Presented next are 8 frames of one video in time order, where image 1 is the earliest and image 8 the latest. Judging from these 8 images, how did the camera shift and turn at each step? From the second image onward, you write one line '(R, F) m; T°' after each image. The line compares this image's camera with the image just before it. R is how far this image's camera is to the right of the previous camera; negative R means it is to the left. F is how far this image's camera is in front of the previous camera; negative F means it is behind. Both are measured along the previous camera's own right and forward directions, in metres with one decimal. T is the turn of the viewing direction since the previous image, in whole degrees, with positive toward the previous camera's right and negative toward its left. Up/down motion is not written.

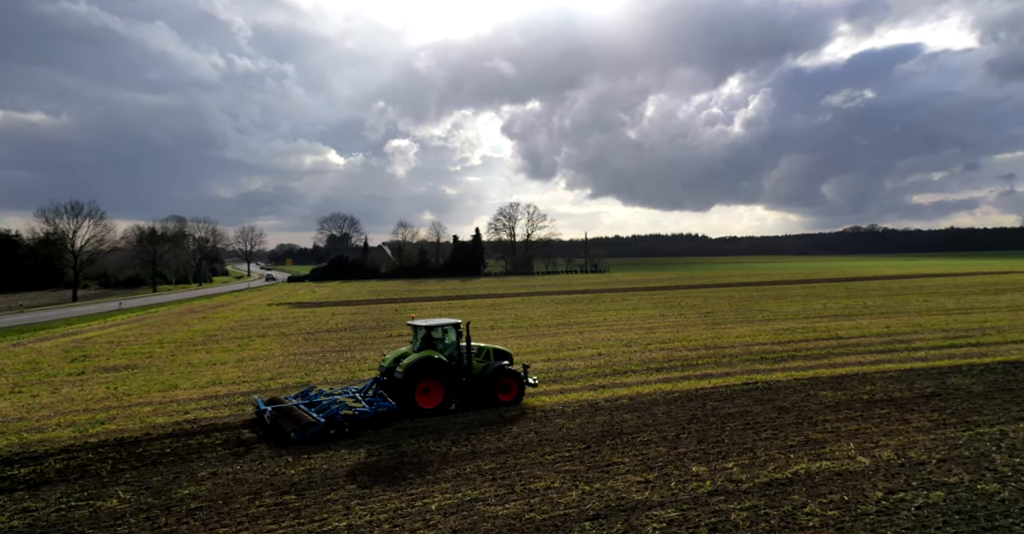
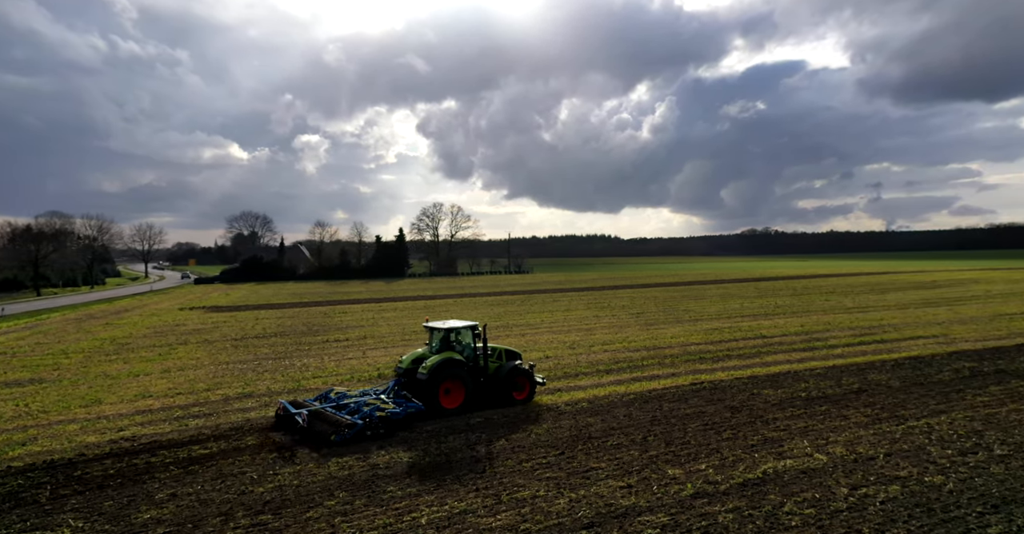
(-1.0, -0.1) m; +8°
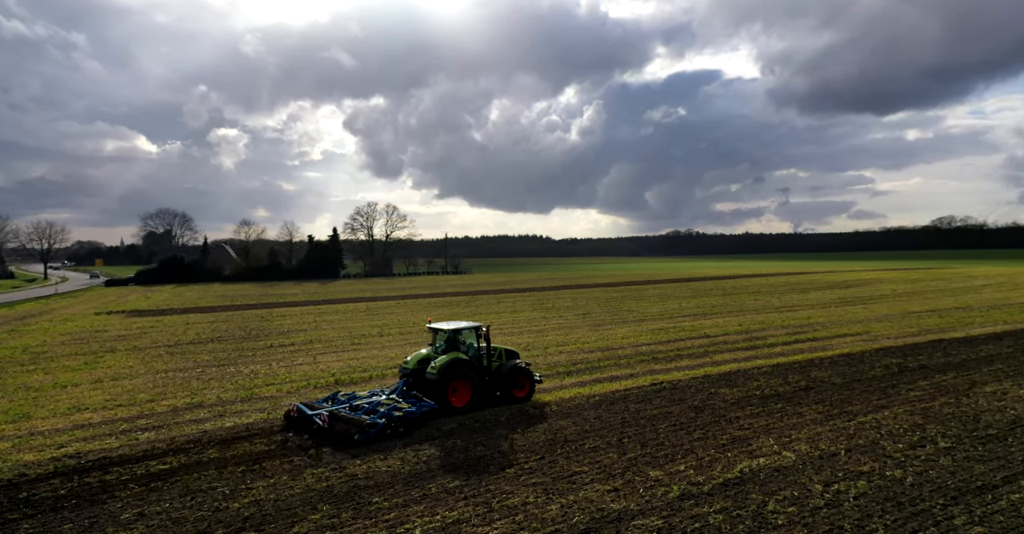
(-0.9, 0.0) m; +7°
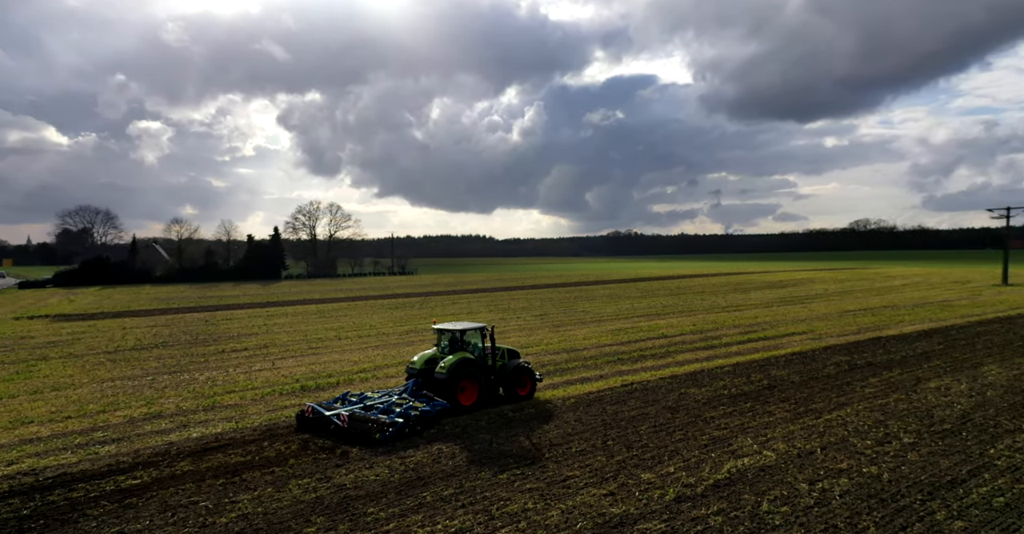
(-0.9, 0.0) m; +6°
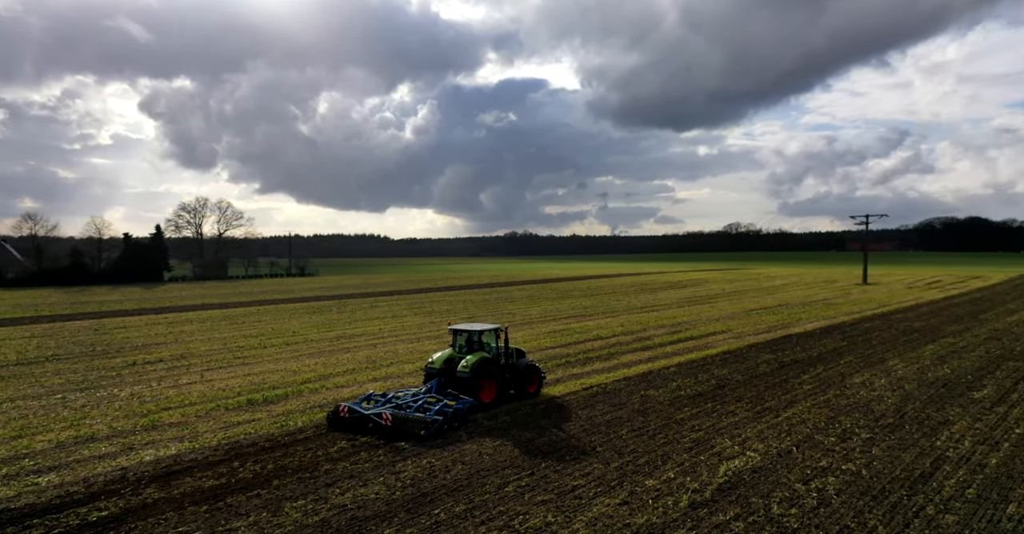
(-1.9, +0.2) m; +11°
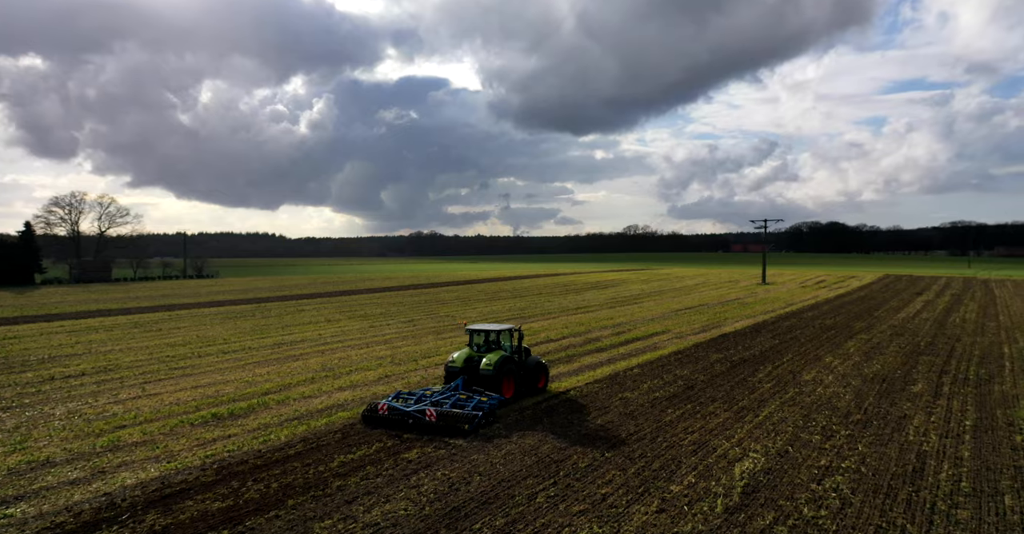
(-2.1, +0.3) m; +10°
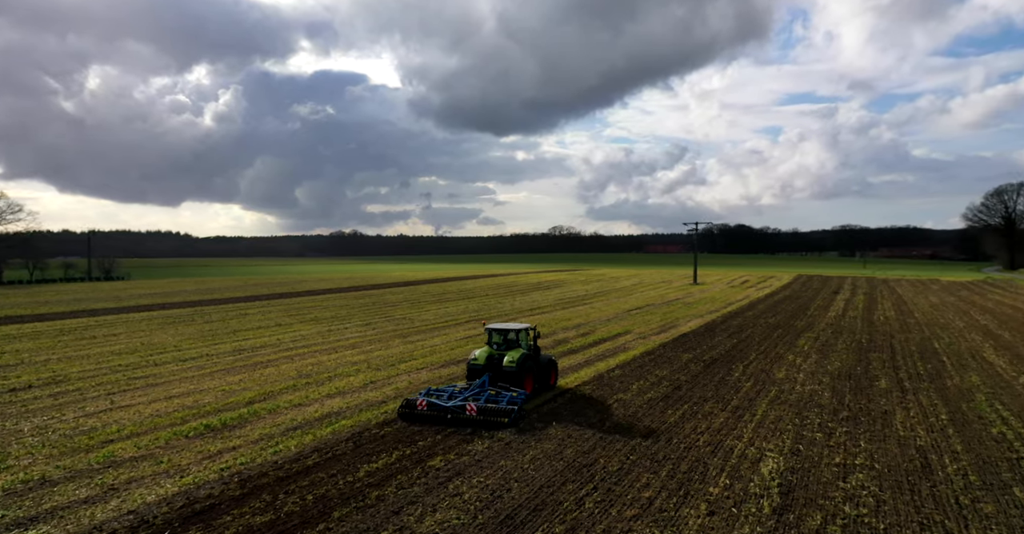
(-2.0, +0.2) m; +8°
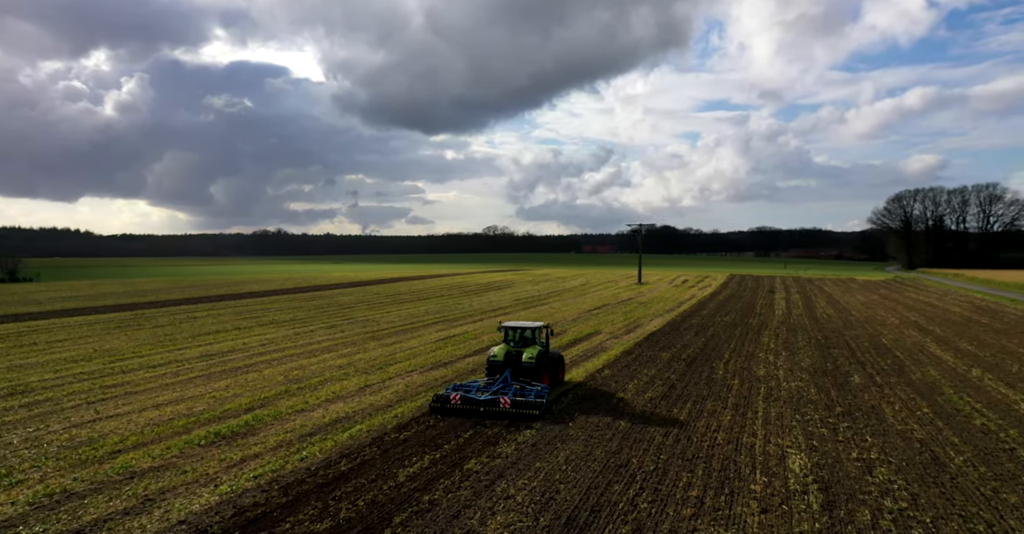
(-1.9, +0.3) m; +7°
